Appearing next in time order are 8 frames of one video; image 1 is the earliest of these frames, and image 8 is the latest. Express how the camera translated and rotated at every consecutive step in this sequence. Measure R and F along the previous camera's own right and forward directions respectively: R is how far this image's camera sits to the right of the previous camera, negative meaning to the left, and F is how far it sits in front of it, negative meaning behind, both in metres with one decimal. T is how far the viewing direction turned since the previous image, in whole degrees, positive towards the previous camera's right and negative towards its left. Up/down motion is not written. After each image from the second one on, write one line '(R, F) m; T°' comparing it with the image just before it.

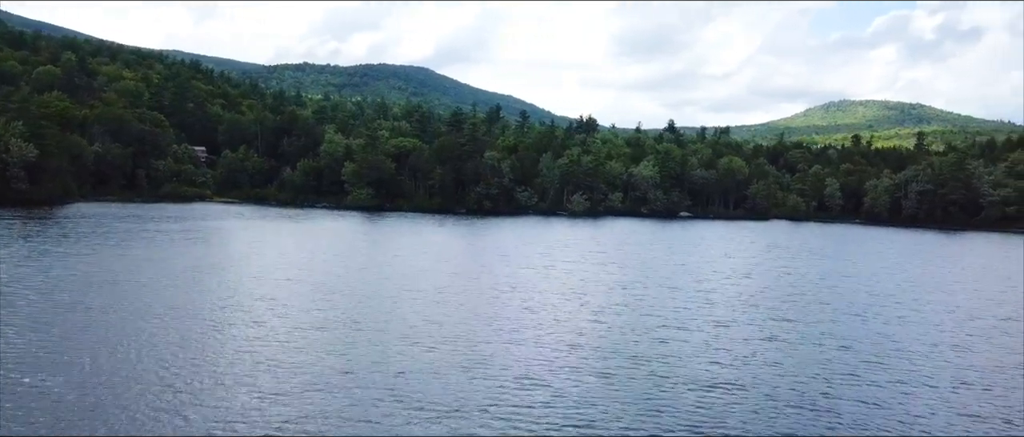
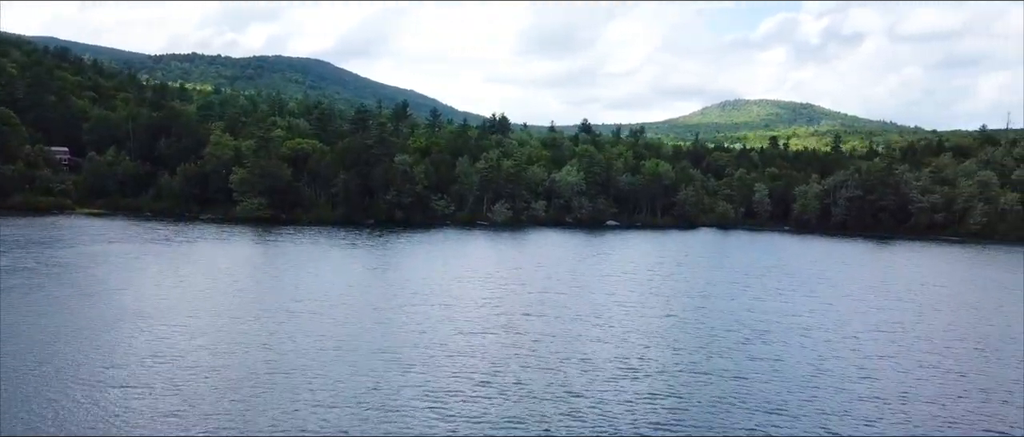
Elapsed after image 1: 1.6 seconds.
(-1.9, +11.2) m; +7°
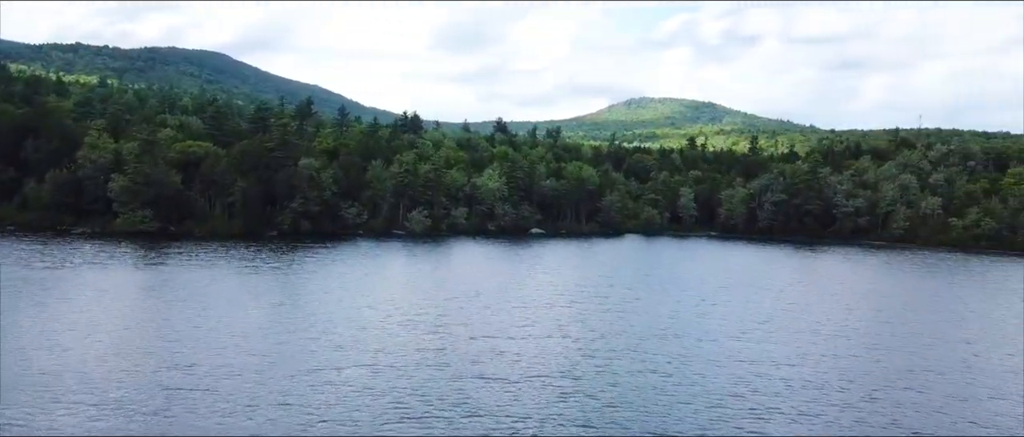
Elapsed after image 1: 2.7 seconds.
(-1.4, +7.7) m; +7°
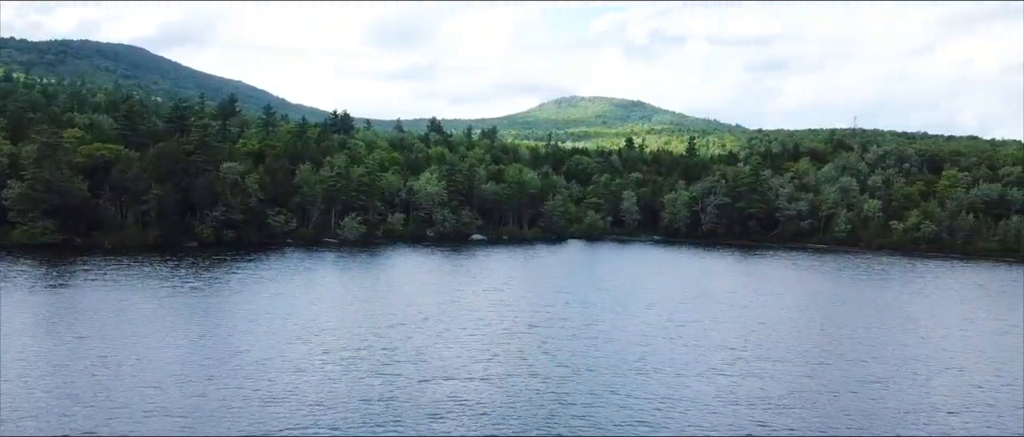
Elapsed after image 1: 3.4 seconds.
(-1.2, +4.9) m; +5°
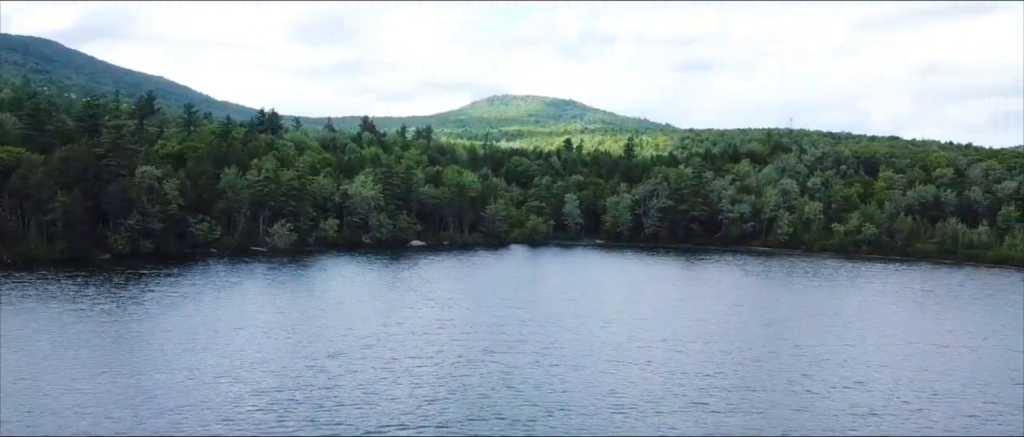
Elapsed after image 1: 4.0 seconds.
(-1.1, +4.2) m; +5°
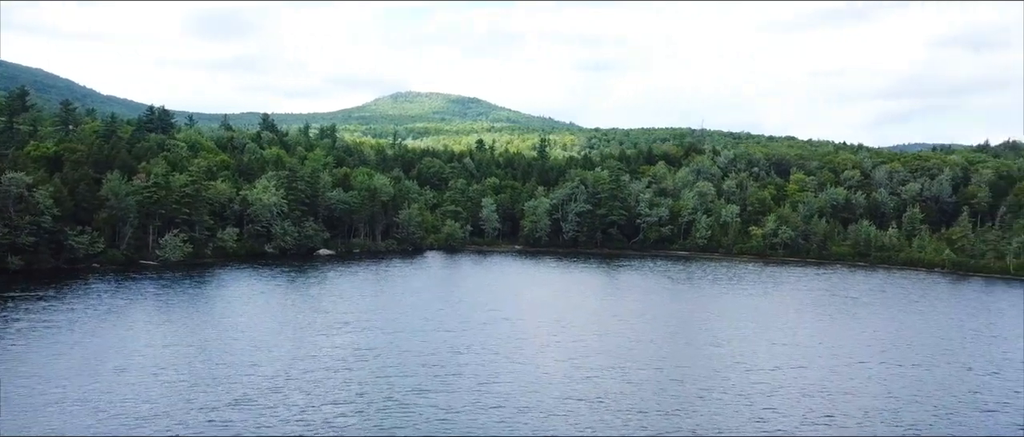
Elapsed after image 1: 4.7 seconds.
(-1.3, +4.8) m; +7°
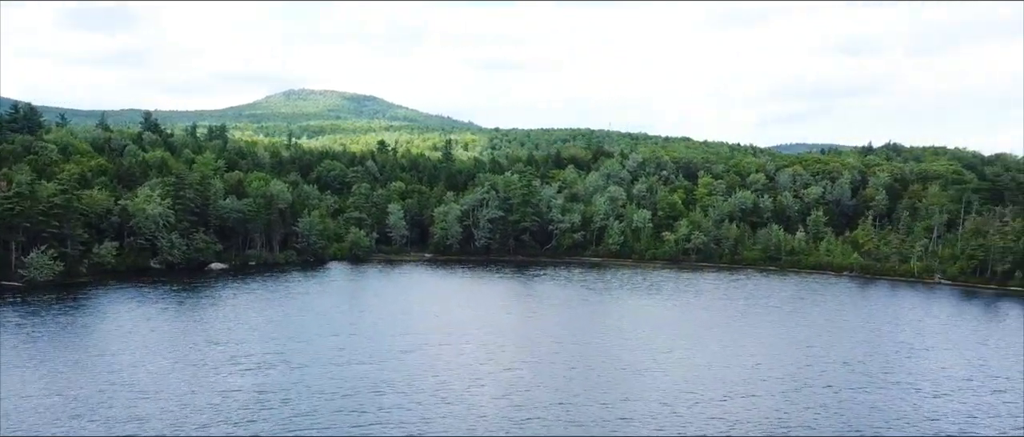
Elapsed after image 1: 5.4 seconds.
(-1.4, +4.7) m; +7°
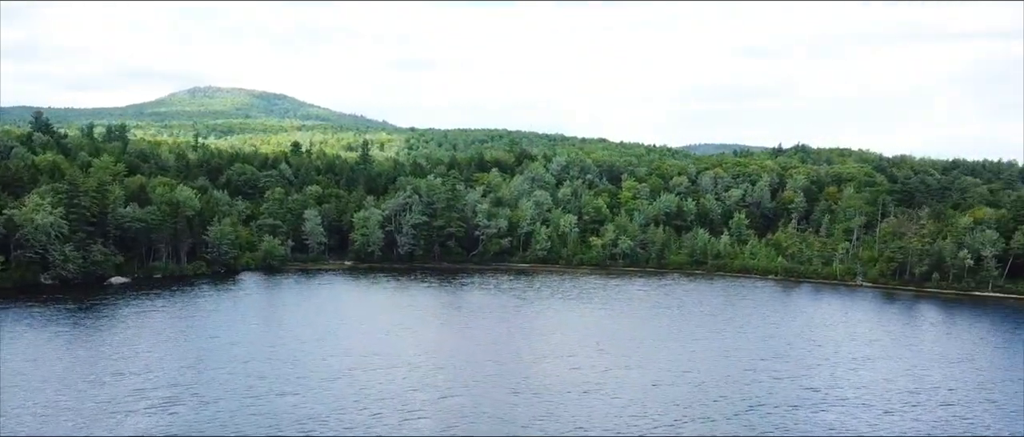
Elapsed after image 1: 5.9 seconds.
(-1.1, +3.3) m; +6°
